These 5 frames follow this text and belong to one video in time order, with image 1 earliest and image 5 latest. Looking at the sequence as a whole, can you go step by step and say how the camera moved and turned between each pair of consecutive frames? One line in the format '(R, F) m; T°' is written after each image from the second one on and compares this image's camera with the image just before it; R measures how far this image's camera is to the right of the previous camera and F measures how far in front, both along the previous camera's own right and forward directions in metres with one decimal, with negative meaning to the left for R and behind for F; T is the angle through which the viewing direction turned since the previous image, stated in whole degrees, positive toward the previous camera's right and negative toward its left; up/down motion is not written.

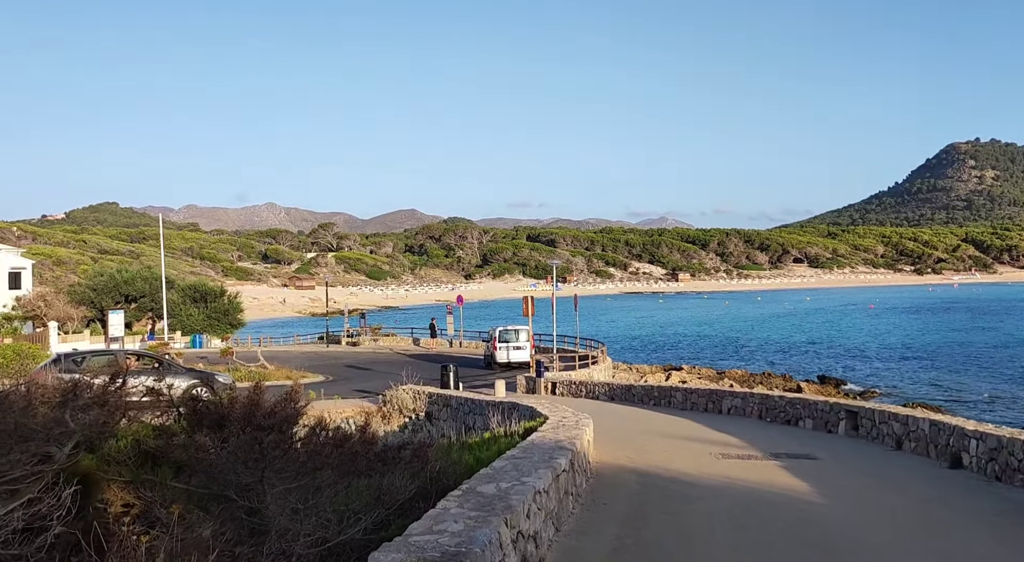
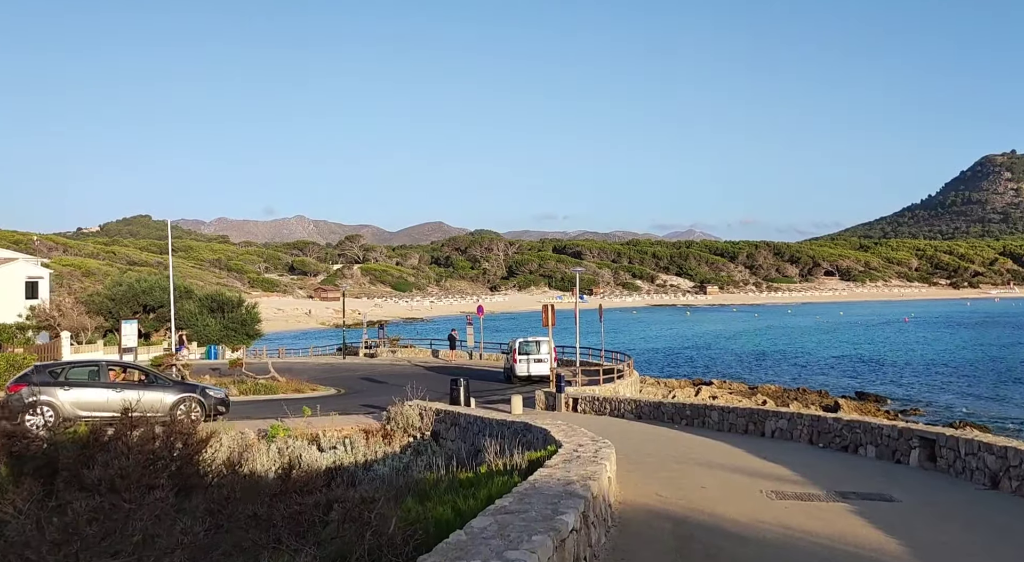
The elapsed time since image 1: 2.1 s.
(+0.2, +2.0) m; -2°
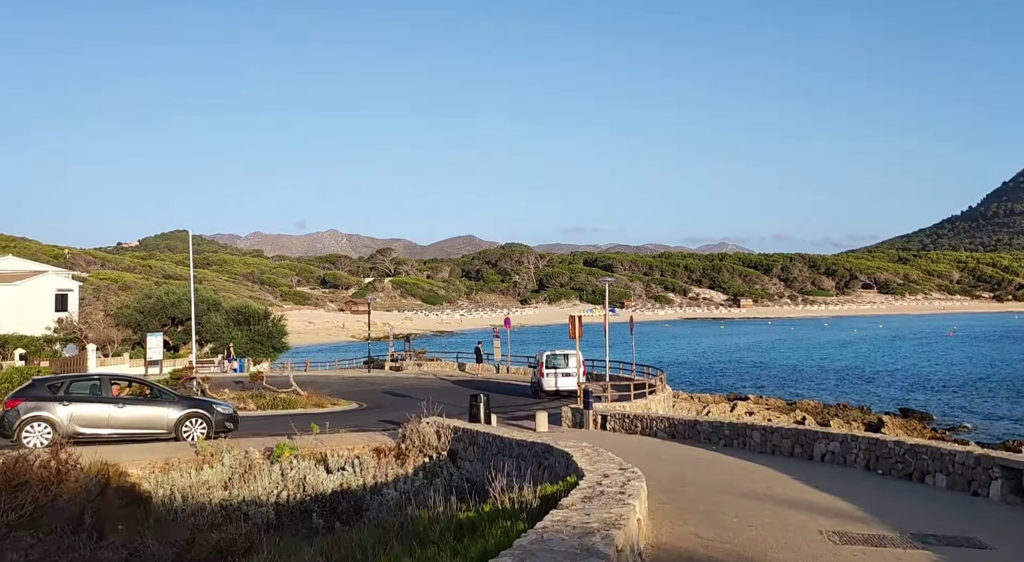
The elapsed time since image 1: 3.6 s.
(+0.2, +1.3) m; -2°
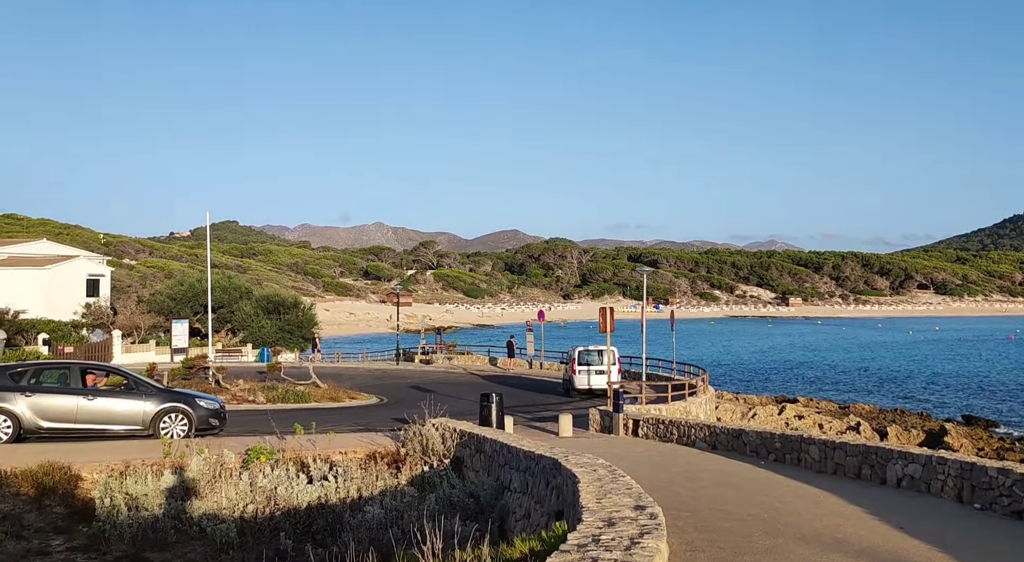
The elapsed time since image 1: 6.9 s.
(+0.4, +2.4) m; -3°
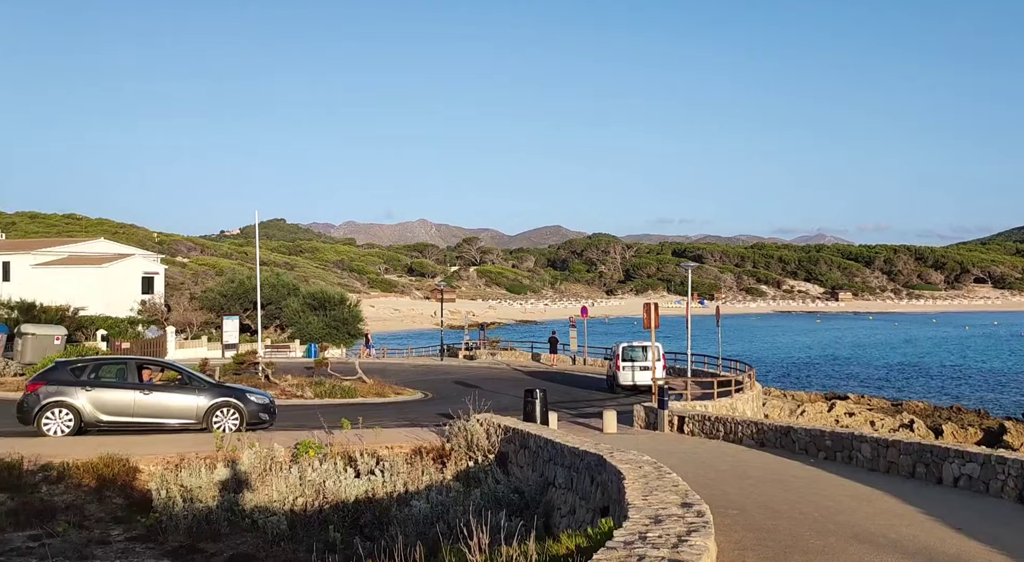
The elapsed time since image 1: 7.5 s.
(0.0, 0.0) m; -3°
